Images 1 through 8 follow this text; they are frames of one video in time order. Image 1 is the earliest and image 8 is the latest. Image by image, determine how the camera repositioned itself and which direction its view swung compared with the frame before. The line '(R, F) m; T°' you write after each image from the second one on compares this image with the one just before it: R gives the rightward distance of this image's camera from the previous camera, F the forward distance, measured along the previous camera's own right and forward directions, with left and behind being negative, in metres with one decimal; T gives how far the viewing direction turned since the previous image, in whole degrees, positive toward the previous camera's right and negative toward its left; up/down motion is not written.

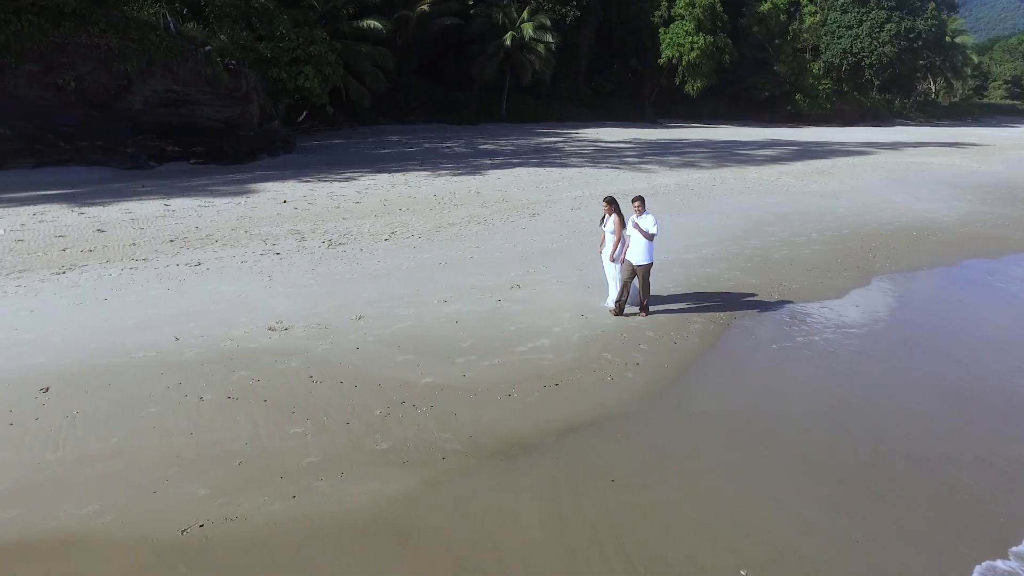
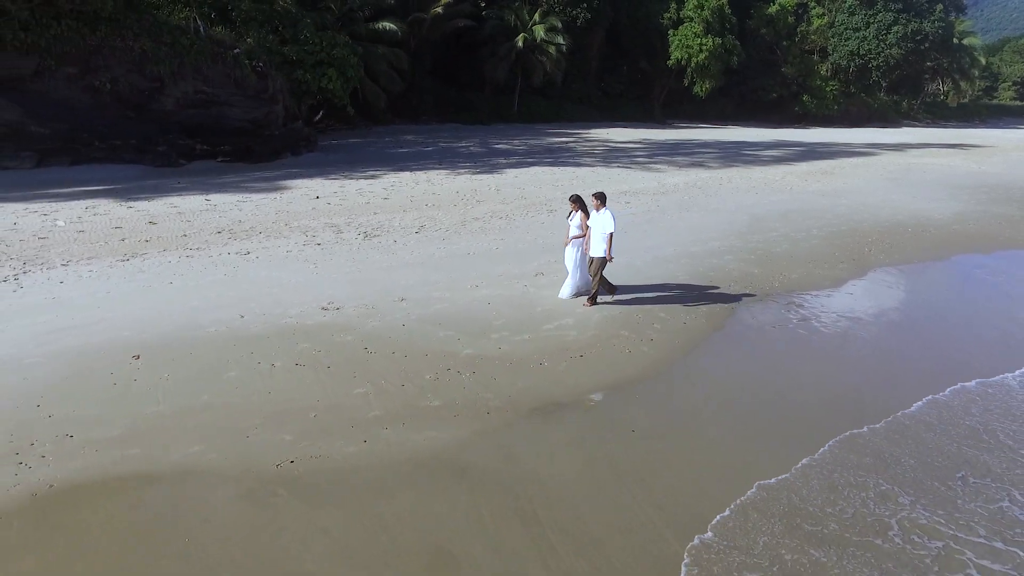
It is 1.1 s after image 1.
(-0.2, -0.9) m; 0°
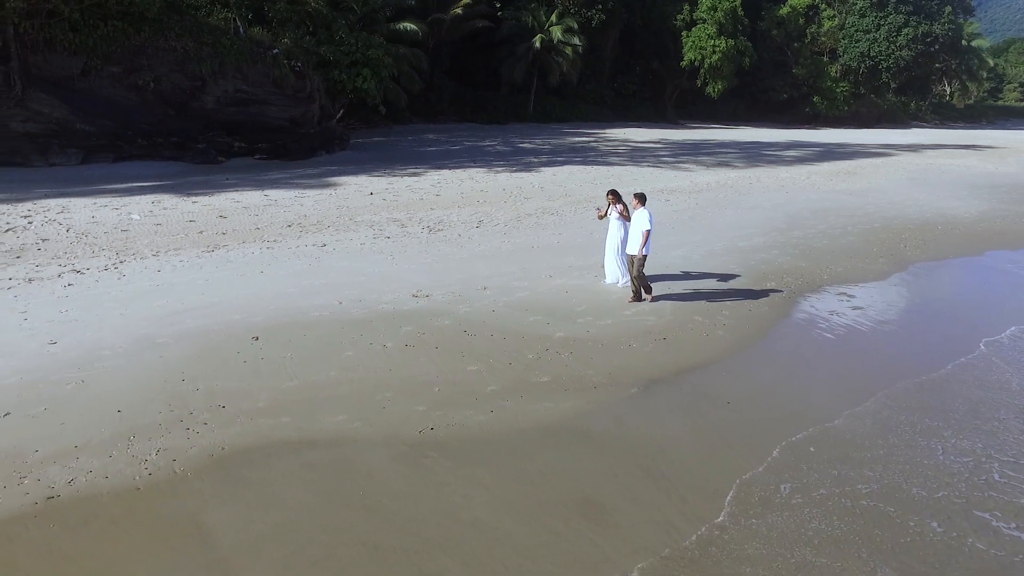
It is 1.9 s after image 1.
(-0.9, -0.6) m; 0°
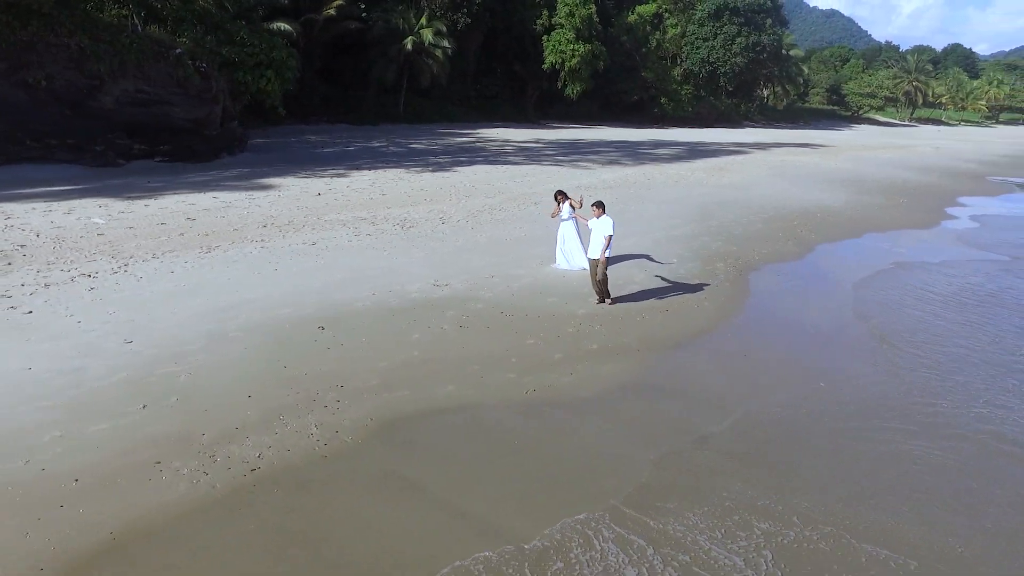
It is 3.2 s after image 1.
(-2.1, -0.9) m; +11°
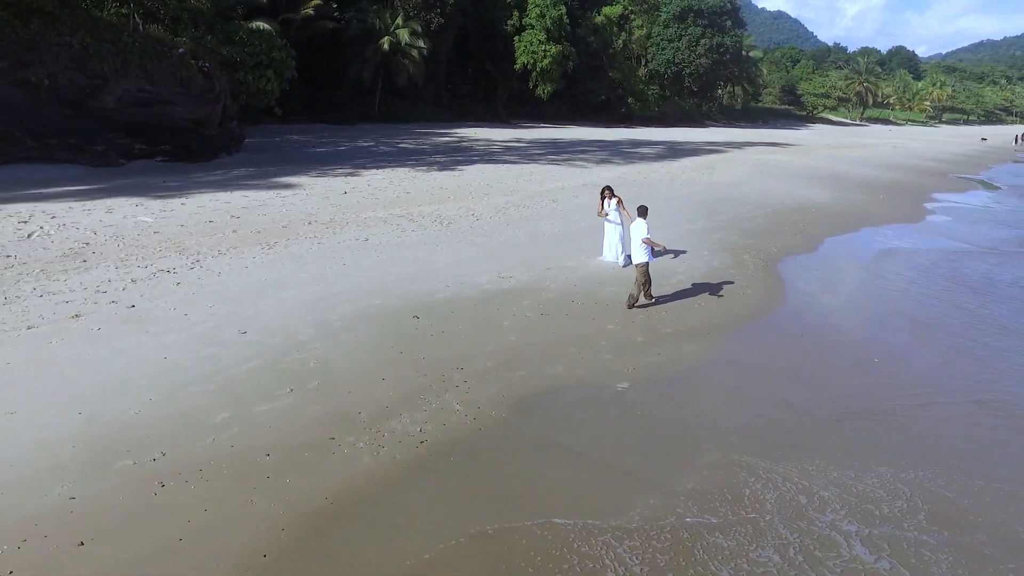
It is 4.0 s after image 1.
(-1.4, -0.5) m; +3°
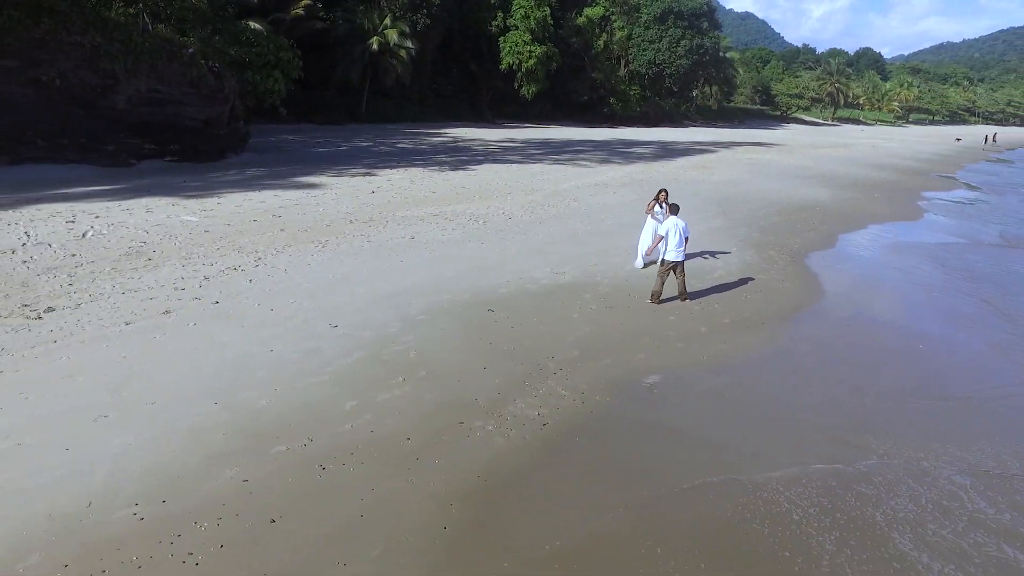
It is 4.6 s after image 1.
(-1.2, -0.3) m; +2°
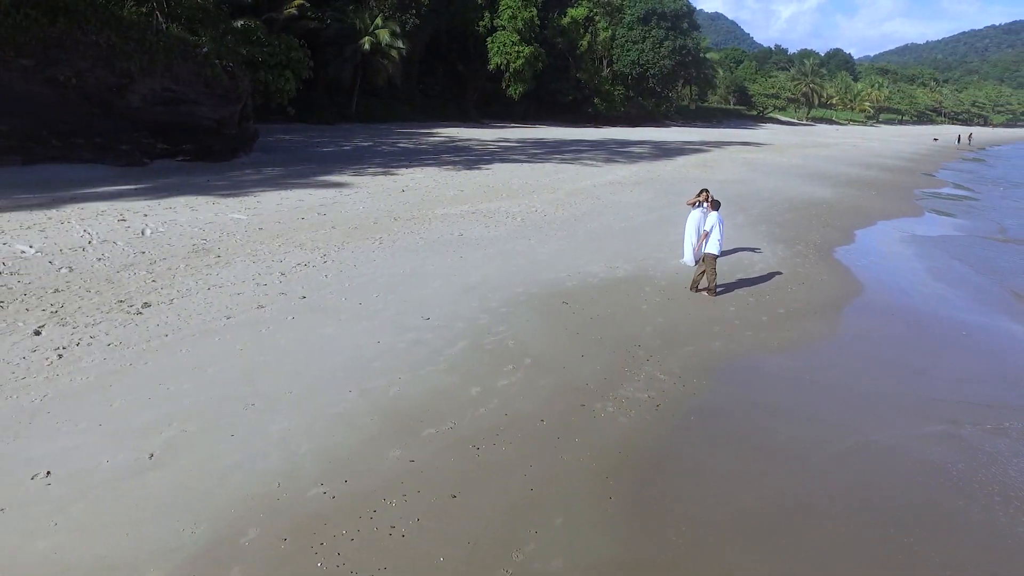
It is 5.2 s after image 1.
(-1.2, -0.3) m; +2°
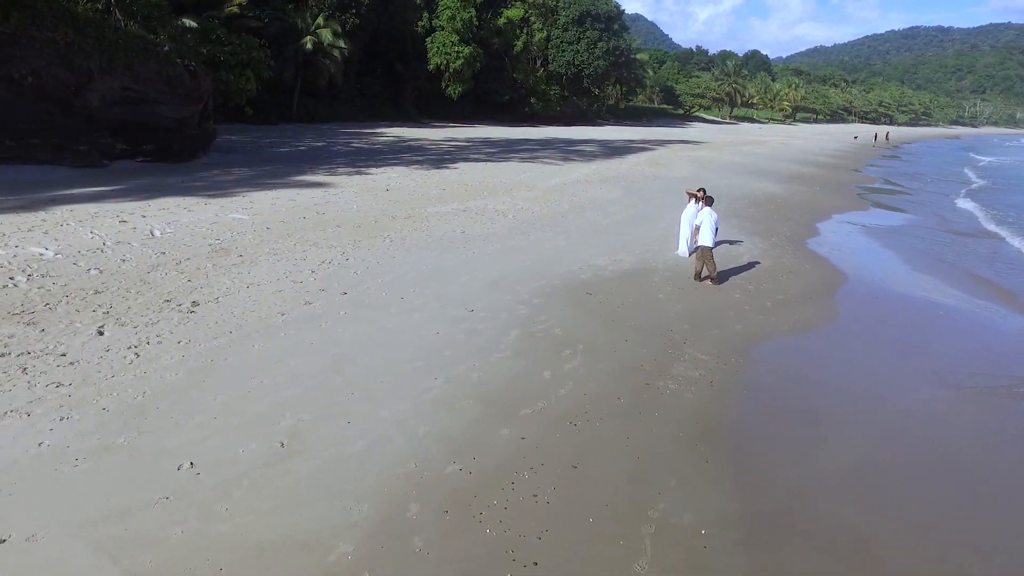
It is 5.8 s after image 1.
(-1.3, -0.4) m; +5°
